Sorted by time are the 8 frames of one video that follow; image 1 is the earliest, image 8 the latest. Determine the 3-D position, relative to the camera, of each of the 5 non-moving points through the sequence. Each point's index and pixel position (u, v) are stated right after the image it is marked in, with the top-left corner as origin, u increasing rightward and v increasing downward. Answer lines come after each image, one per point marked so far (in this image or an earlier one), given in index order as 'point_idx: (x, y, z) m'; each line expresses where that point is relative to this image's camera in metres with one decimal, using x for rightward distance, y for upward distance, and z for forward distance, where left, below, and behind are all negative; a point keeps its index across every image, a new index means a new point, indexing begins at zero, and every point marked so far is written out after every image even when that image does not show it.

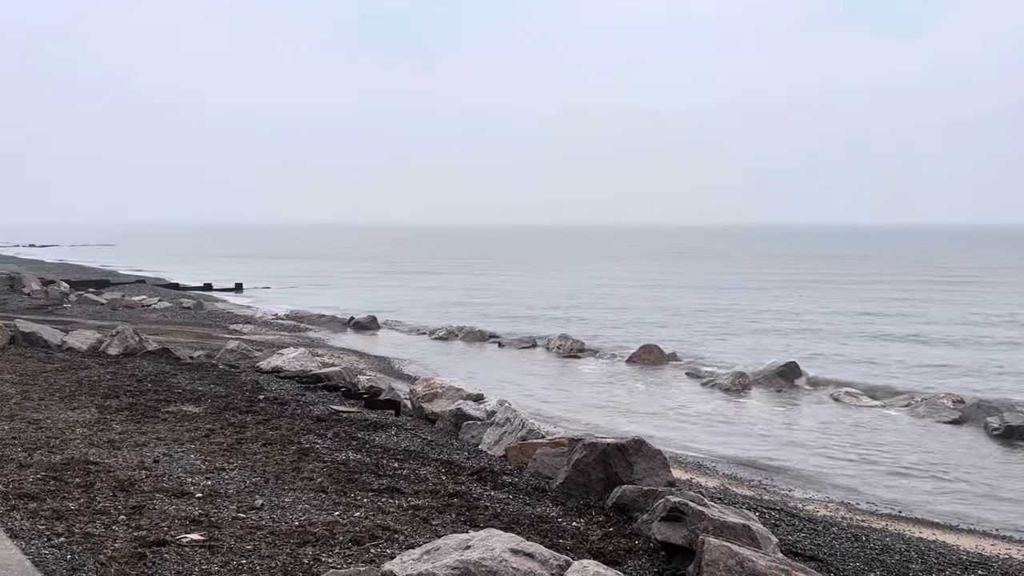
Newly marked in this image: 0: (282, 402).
0: (-3.3, -1.6, +11.8) m
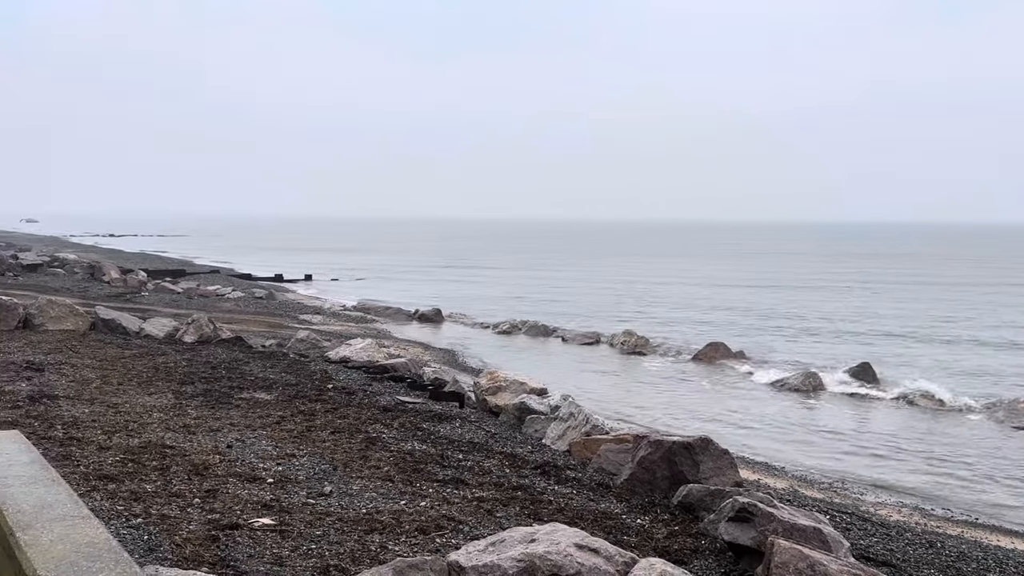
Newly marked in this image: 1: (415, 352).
0: (-2.4, -1.5, +12.0) m
1: (-2.0, -1.3, +17.1) m
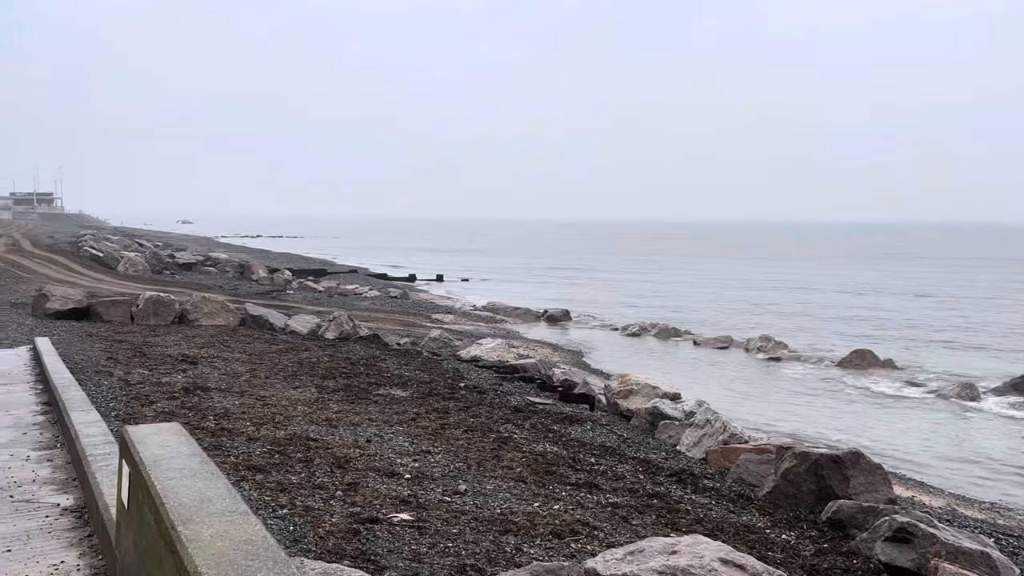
0: (-0.4, -1.5, +12.1) m
1: (+0.7, -1.4, +17.1) m
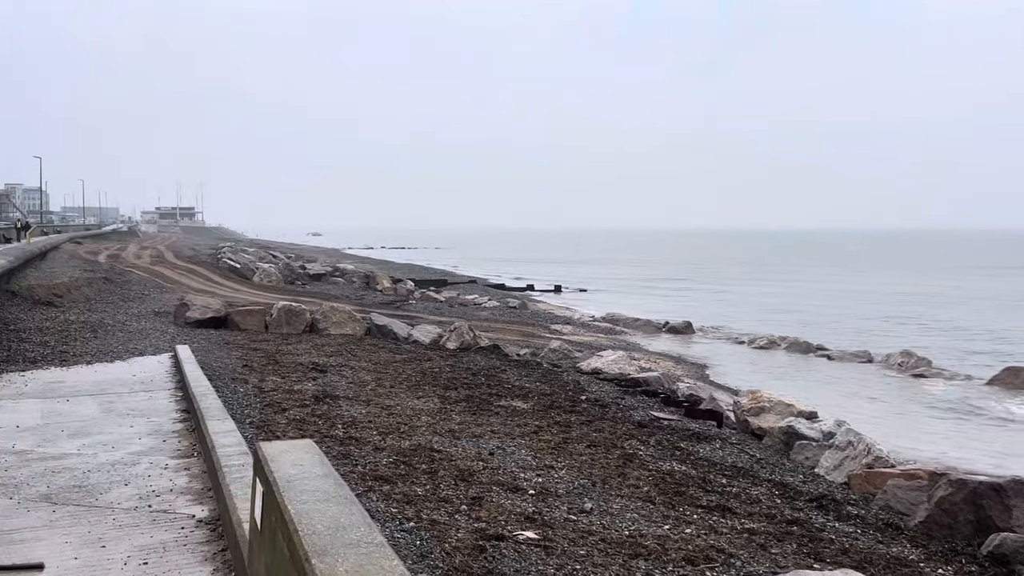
0: (+1.3, -1.7, +11.8) m
1: (+3.2, -1.6, +16.6) m
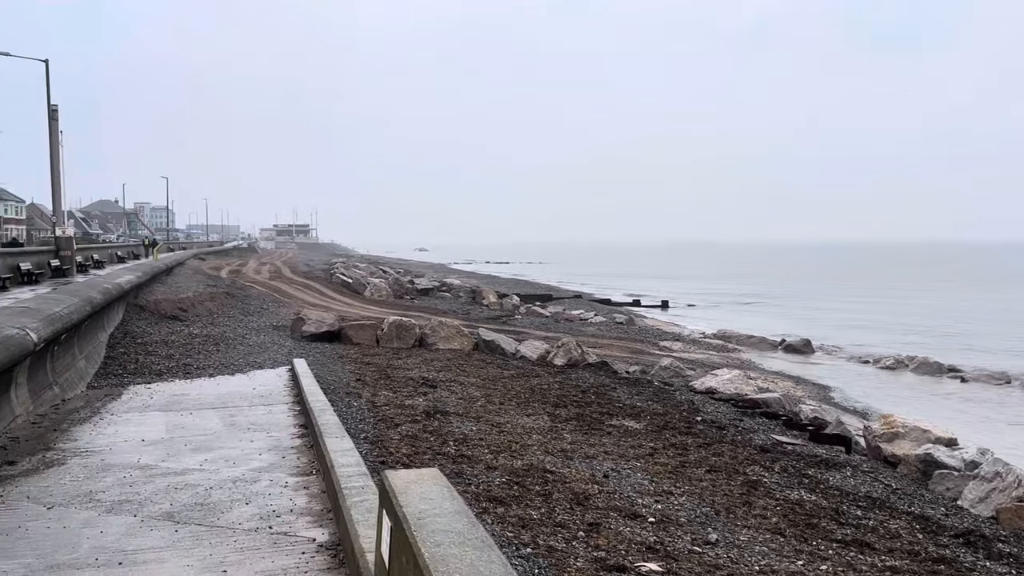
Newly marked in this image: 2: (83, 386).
0: (+2.9, -1.9, +11.3) m
1: (+5.3, -1.9, +15.8) m
2: (-5.5, -1.2, +10.4) m
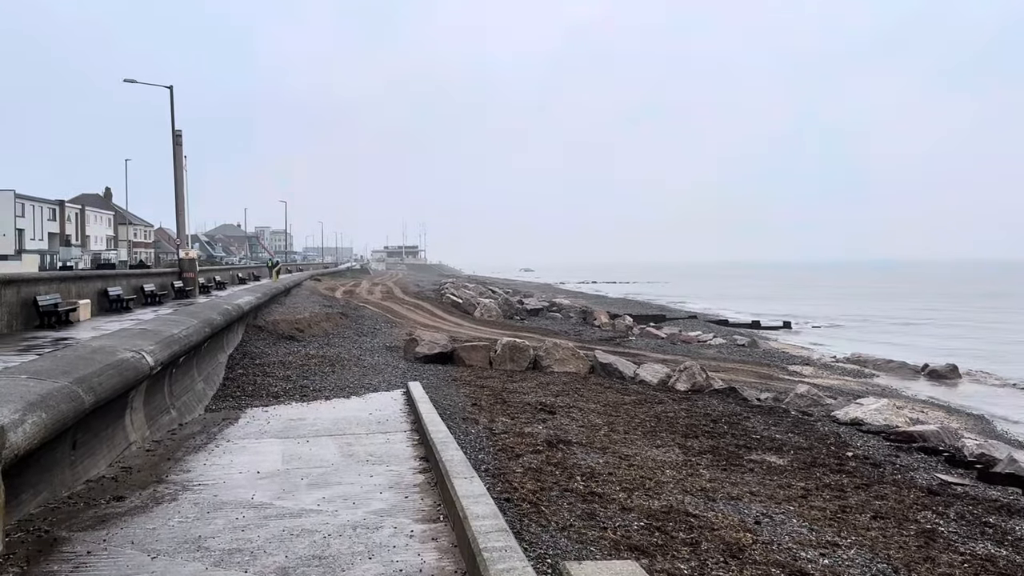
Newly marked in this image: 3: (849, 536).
0: (+4.5, -2.2, +10.1) m
1: (+7.5, -2.3, +14.2) m
2: (-3.9, -1.5, +10.3) m
3: (+2.9, -2.1, +6.9) m
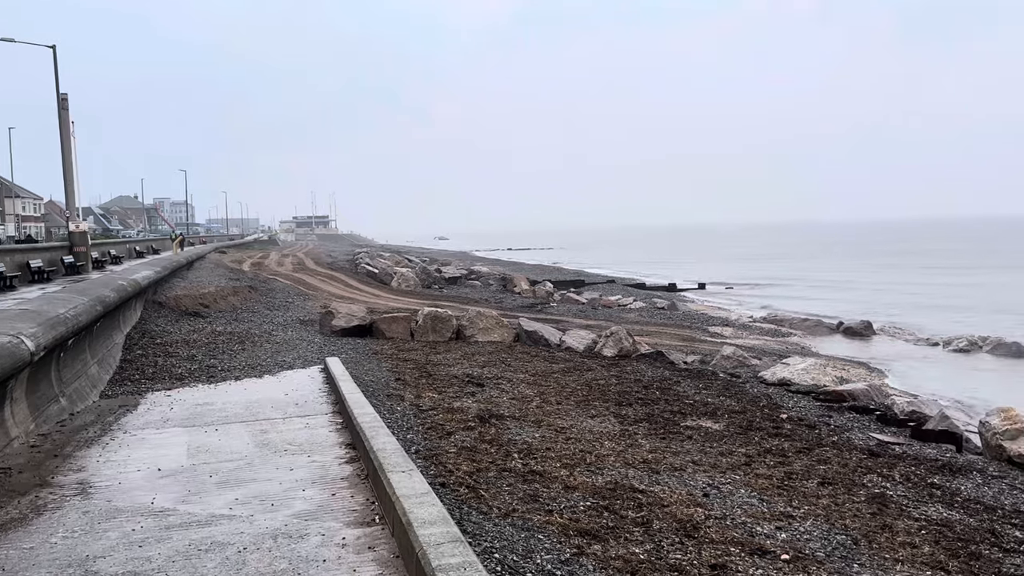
0: (+3.7, -1.7, +10.0) m
1: (+6.2, -1.5, +14.4) m
2: (-4.7, -1.2, +9.3) m
3: (+2.4, -1.8, +6.7) m
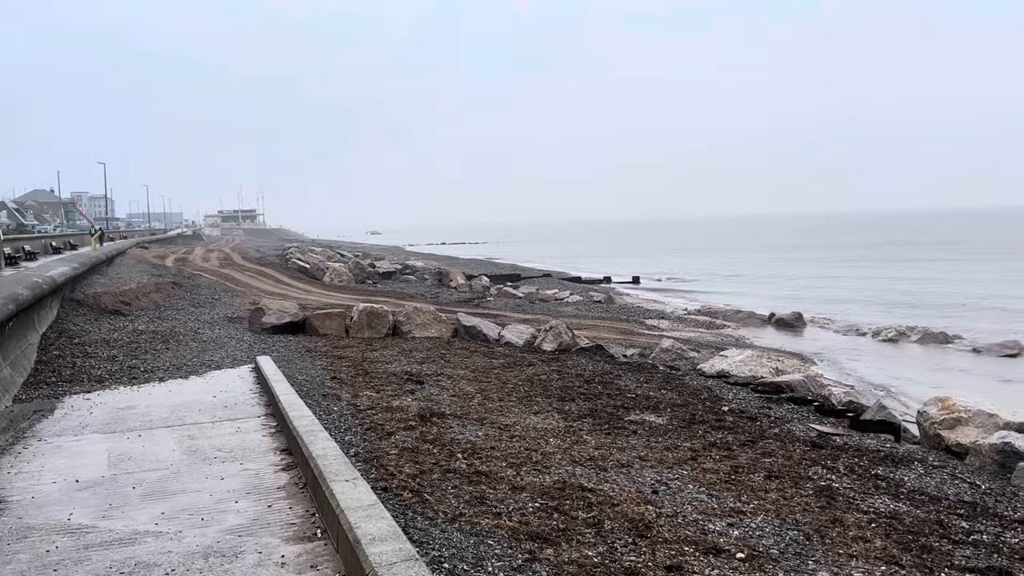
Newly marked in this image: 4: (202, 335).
0: (+3.0, -1.6, +10.0) m
1: (+5.1, -1.4, +14.6) m
2: (-5.4, -1.2, +8.6) m
3: (+1.9, -1.7, +6.6) m
4: (-5.3, -0.8, +13.9) m
